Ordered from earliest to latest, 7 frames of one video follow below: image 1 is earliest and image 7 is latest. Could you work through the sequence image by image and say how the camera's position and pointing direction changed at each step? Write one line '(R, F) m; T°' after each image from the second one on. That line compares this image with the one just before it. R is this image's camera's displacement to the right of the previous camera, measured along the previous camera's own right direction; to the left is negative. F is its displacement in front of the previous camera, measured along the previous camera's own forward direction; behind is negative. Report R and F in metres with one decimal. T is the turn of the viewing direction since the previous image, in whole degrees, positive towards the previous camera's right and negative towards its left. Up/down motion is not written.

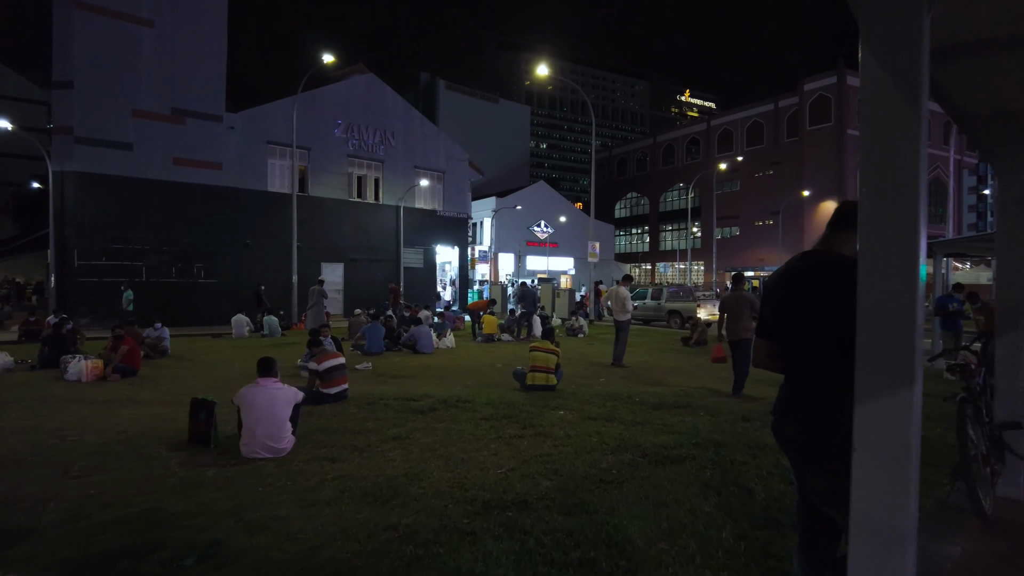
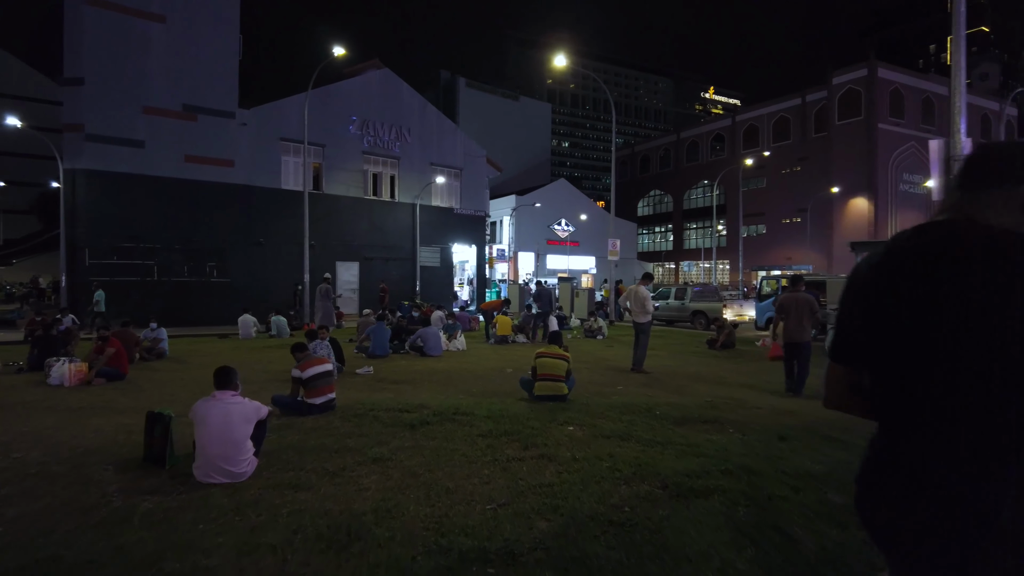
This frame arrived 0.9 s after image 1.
(+0.2, +0.9) m; -2°
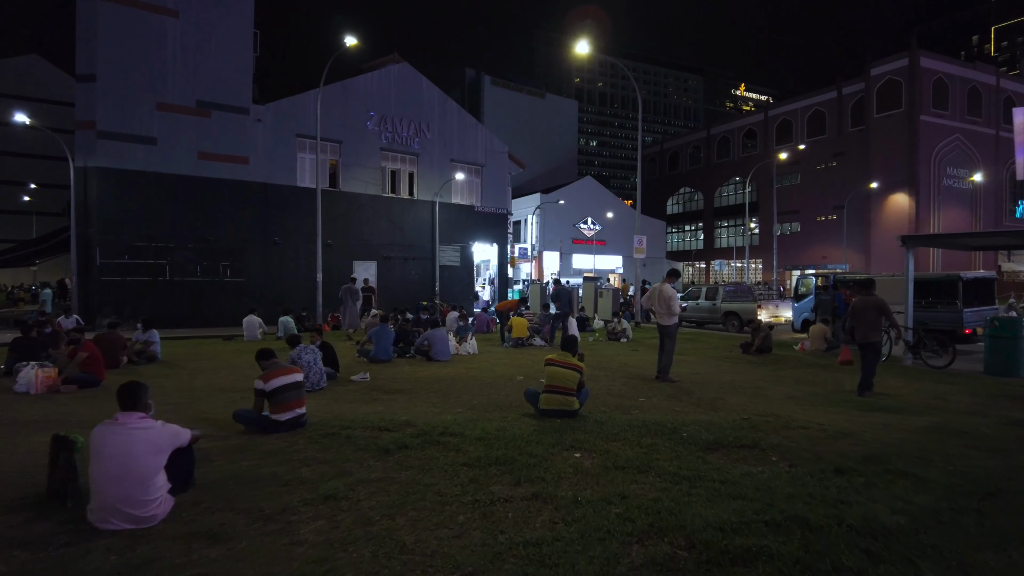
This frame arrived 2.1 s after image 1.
(+0.3, +1.2) m; -2°
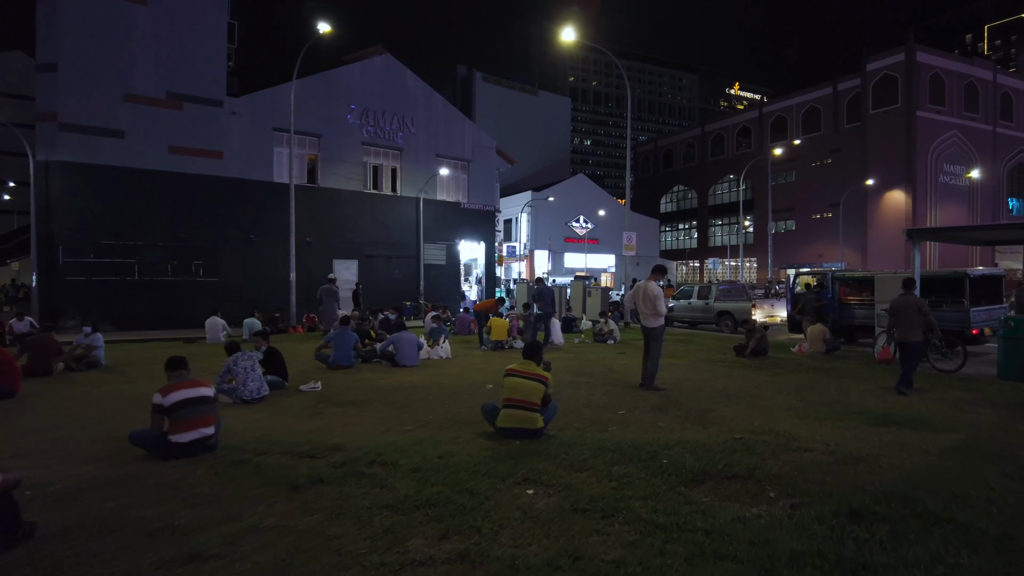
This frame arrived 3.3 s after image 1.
(+0.4, +1.1) m; 0°
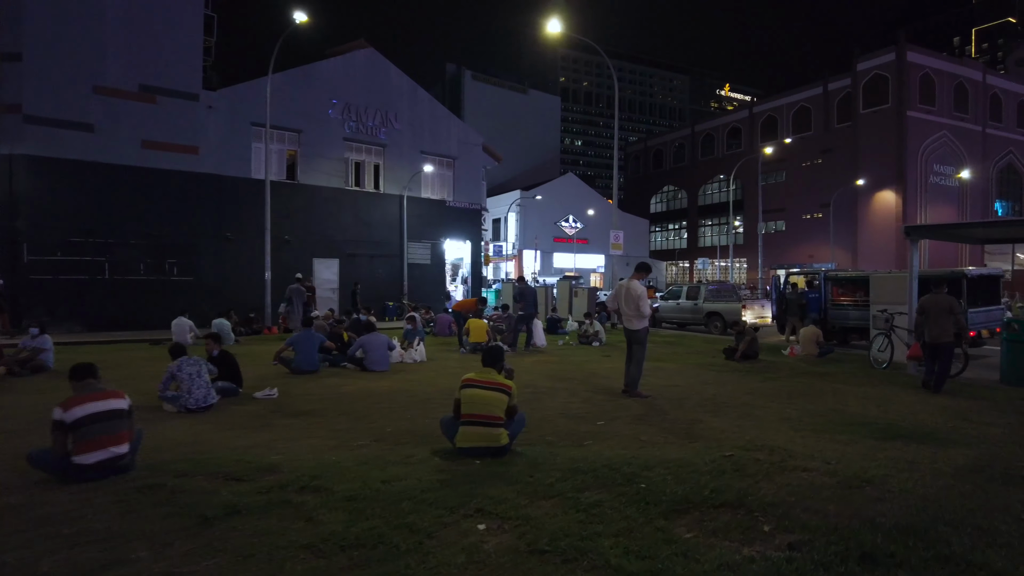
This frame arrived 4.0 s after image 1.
(+0.2, +0.7) m; +1°
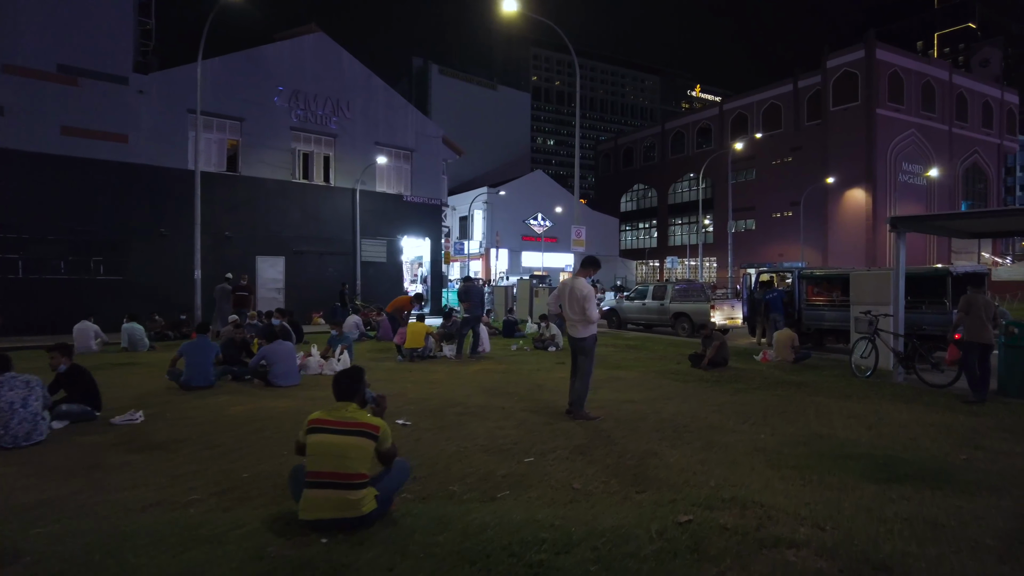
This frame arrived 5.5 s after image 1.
(+0.6, +1.6) m; +2°
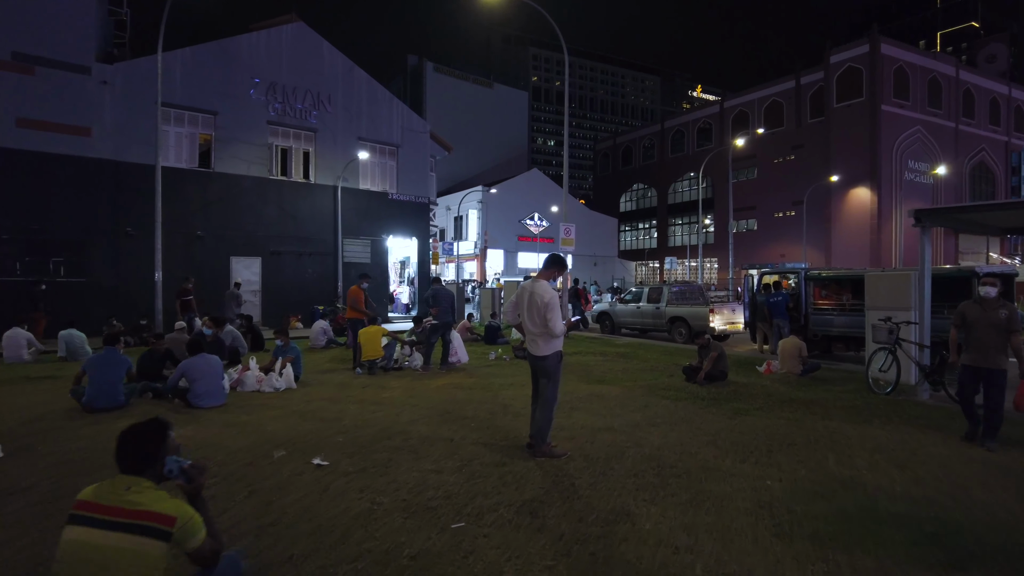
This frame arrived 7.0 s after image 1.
(+0.5, +1.4) m; 0°
